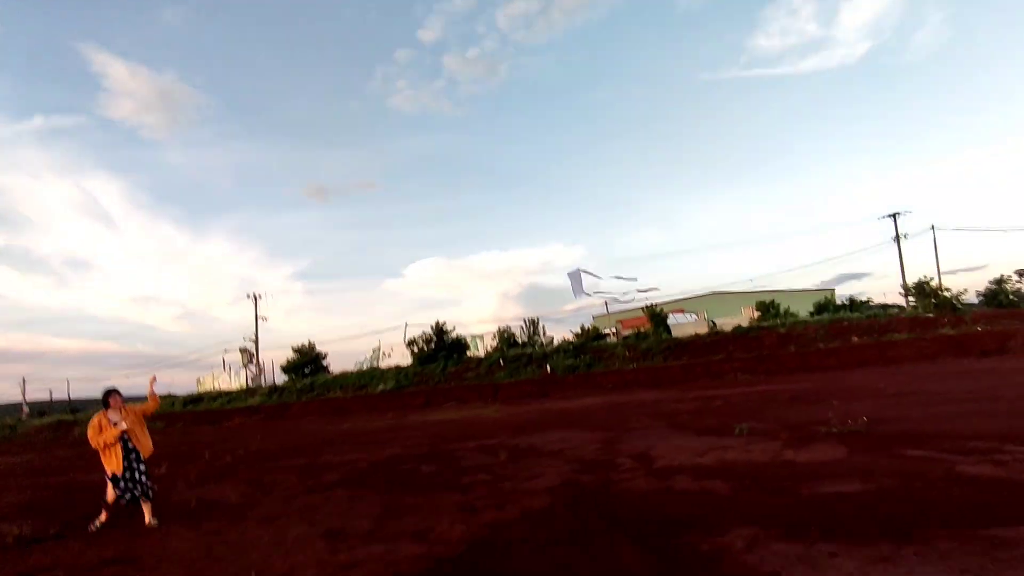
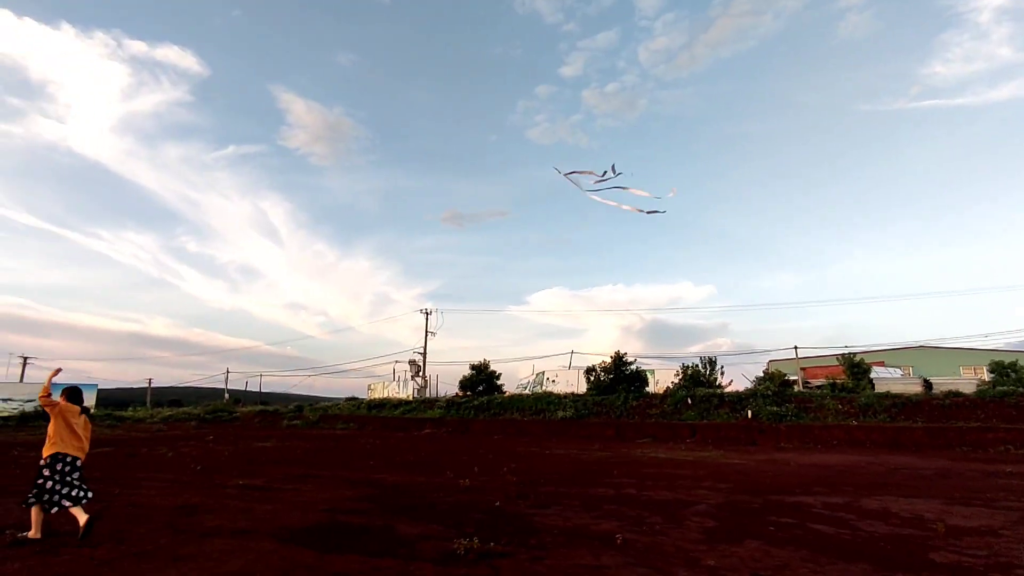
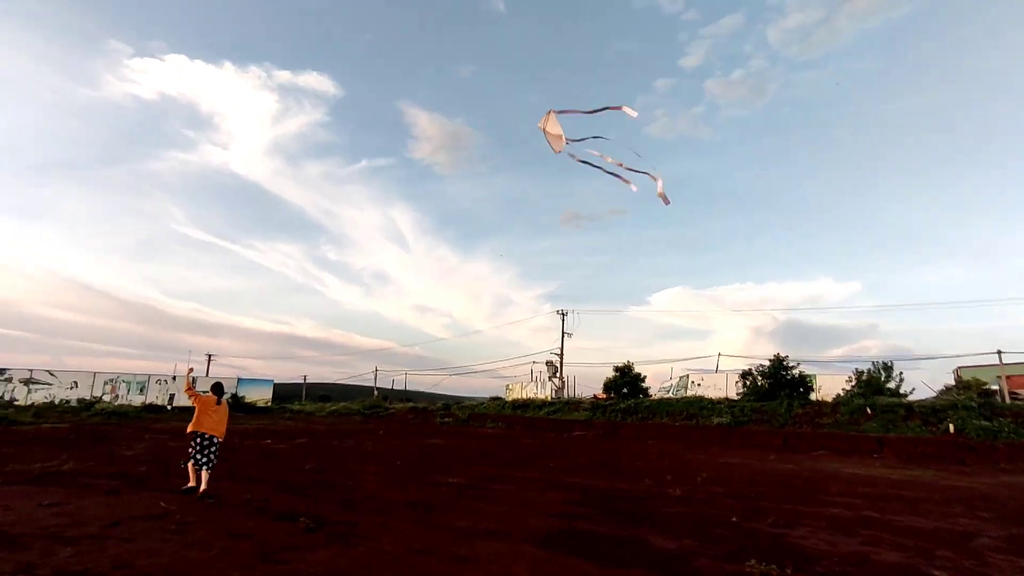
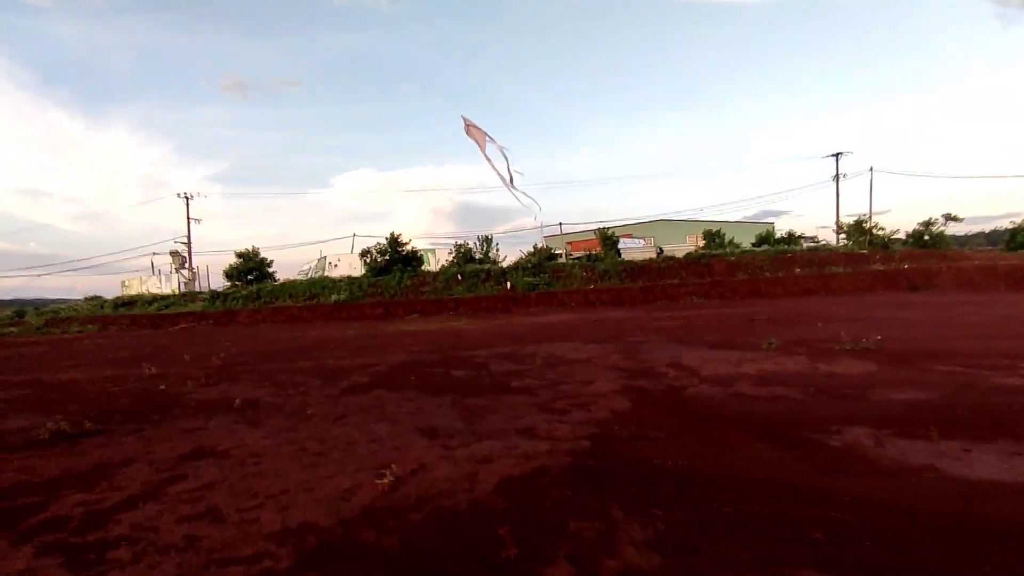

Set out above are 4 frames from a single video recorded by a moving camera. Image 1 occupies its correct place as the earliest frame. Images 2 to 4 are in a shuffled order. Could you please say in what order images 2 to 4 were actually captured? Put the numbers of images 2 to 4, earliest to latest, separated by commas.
4, 2, 3
